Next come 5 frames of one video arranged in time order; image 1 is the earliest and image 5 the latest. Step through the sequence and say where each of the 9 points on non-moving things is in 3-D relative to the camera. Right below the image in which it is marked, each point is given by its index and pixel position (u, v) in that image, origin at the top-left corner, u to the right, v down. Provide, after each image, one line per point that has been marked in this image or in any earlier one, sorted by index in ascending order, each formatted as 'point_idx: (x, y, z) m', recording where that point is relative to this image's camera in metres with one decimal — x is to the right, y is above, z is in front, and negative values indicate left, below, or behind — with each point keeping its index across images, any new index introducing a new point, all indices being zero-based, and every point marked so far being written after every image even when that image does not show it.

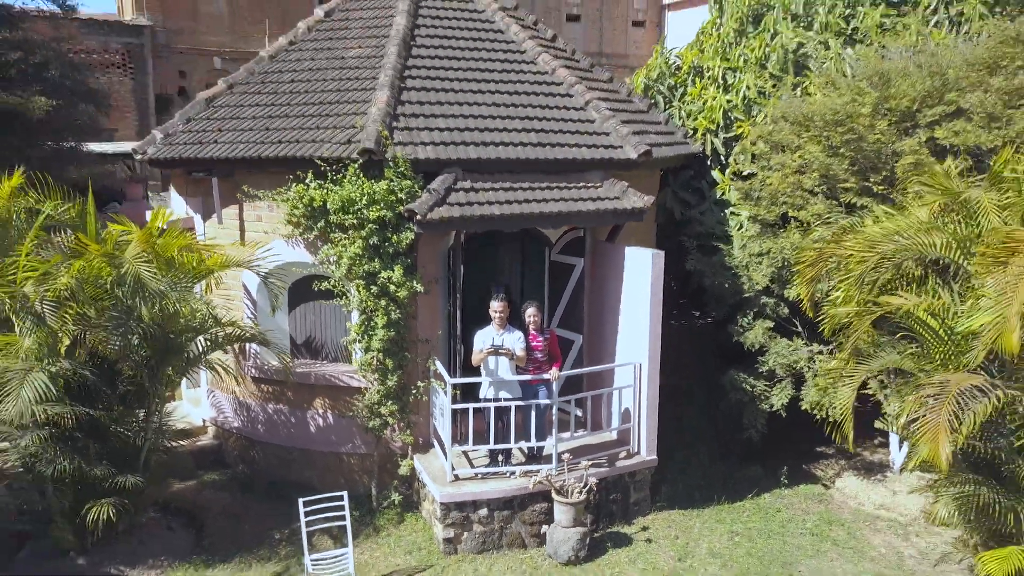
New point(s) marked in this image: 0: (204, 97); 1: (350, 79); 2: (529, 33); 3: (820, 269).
0: (-1.9, +1.2, +4.9) m
1: (-0.9, +1.2, +4.7) m
2: (+0.1, +1.6, +5.3) m
3: (+1.6, +0.1, +4.1) m
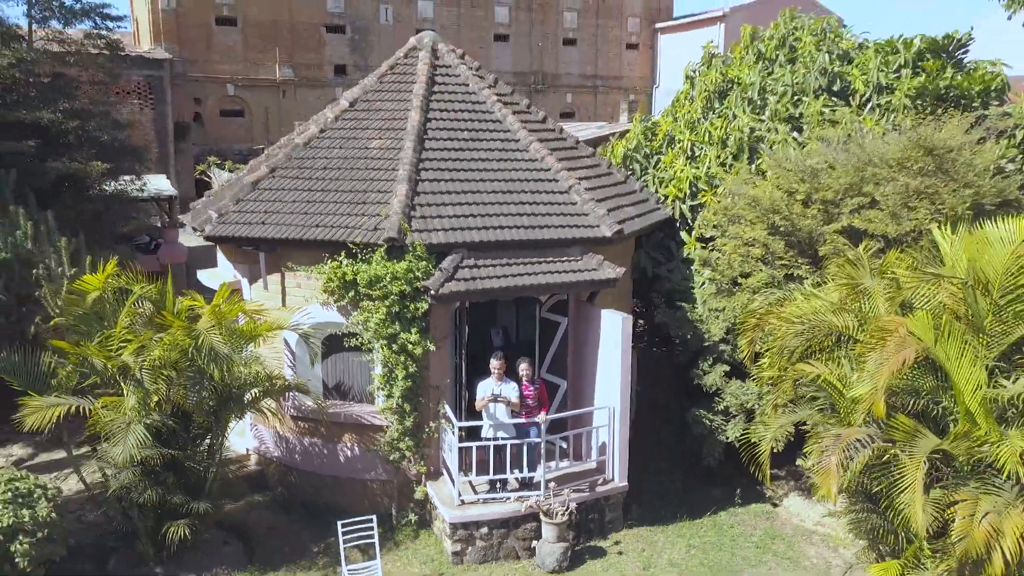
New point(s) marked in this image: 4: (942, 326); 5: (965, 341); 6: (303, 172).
0: (-1.9, +0.8, +5.9) m
1: (-1.0, +0.8, +5.6) m
2: (+0.1, +1.2, +6.3) m
3: (+1.5, -0.3, +5.0) m
4: (+2.1, -0.2, +3.8) m
5: (+2.1, -0.2, +3.7) m
6: (-1.5, +0.8, +5.8) m
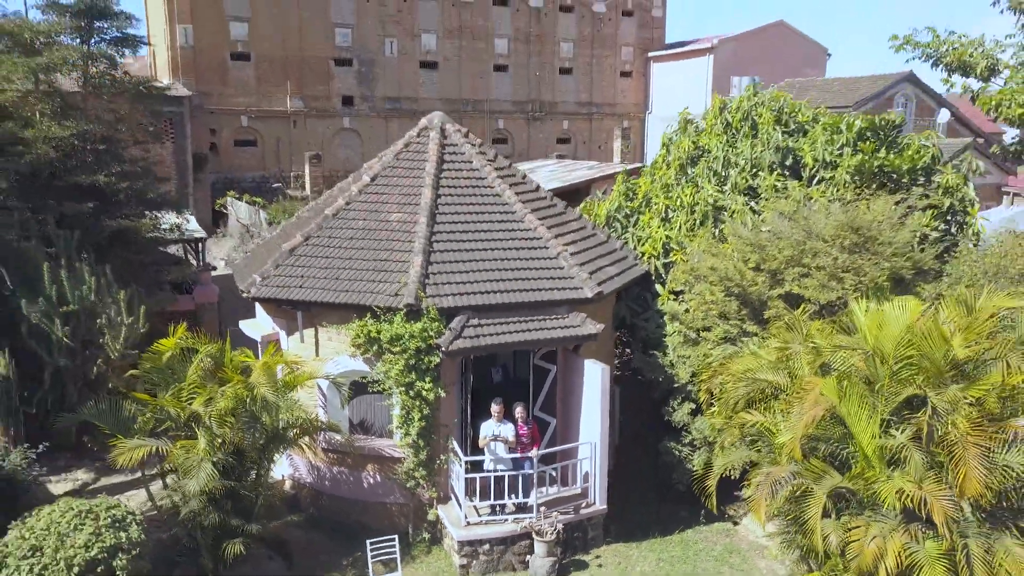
0: (-1.9, +0.3, +6.9) m
1: (-1.0, +0.4, +6.7) m
2: (+0.1, +0.8, +7.3) m
3: (+1.5, -0.7, +6.1) m
4: (+2.0, -0.6, +4.9) m
5: (+2.1, -0.7, +4.8) m
6: (-1.5, +0.4, +6.9) m
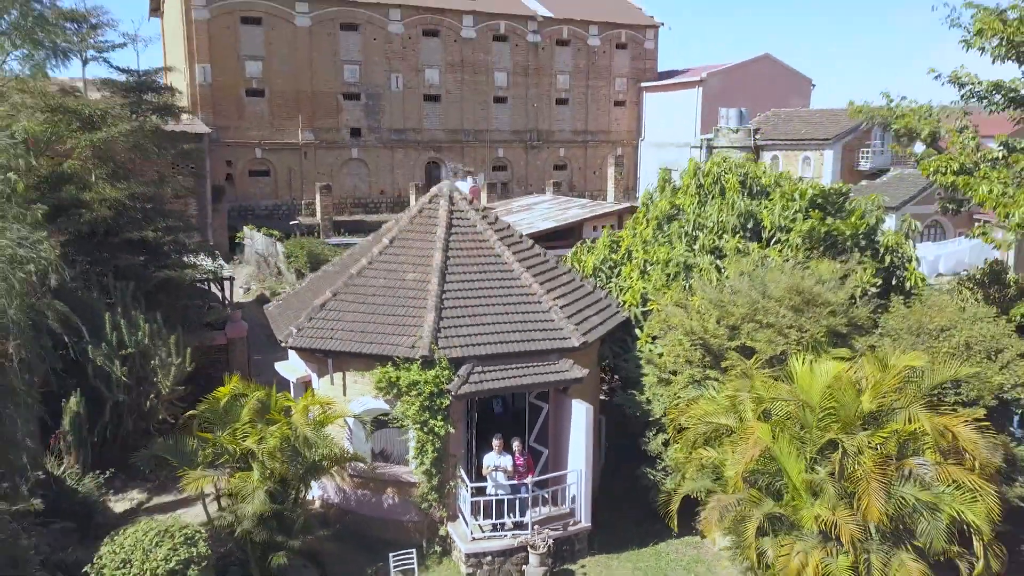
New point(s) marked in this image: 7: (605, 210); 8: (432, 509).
0: (-2.0, -0.2, +8.1) m
1: (-1.0, -0.1, +7.9) m
2: (0.0, +0.3, +8.5) m
3: (+1.5, -1.2, +7.3) m
4: (+2.0, -1.1, +6.0) m
5: (+2.1, -1.1, +6.0) m
6: (-1.6, -0.1, +8.1) m
7: (+1.7, +1.4, +13.9) m
8: (-0.8, -2.1, +7.7) m
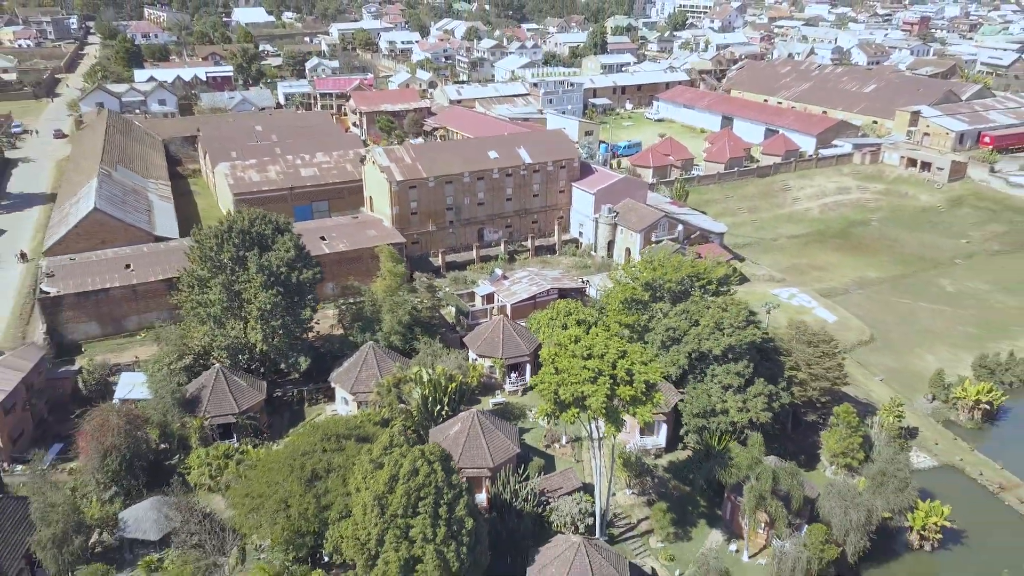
0: (-1.8, -3.0, +41.5) m
1: (-0.8, -3.0, +41.3) m
2: (+0.2, -2.4, +41.8) m
3: (+1.7, -4.2, +41.0) m
4: (+2.2, -4.3, +39.8) m
5: (+2.3, -4.4, +39.7) m
6: (-1.4, -2.9, +41.5) m
7: (+1.9, -0.1, +46.9) m
8: (-0.6, -5.0, +41.6) m
